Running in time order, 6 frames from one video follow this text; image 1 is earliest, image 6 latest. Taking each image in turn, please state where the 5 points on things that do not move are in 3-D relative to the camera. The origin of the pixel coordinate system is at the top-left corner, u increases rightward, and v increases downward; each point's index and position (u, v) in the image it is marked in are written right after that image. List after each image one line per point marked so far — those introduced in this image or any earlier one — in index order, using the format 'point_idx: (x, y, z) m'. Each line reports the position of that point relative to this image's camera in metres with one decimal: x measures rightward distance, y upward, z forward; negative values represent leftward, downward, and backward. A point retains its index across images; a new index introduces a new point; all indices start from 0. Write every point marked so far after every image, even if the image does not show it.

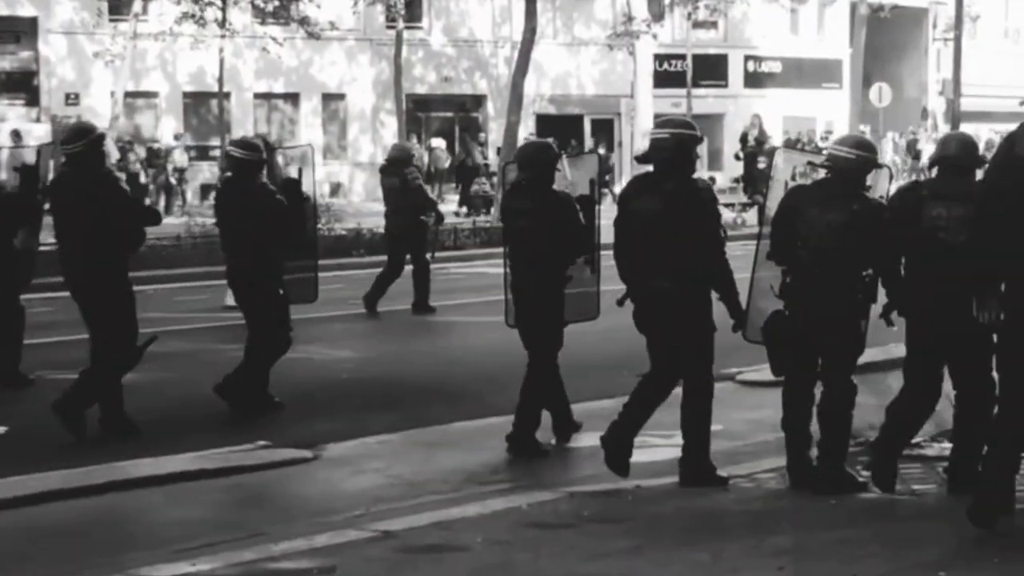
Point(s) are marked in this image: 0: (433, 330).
0: (-0.8, -0.4, +16.8) m
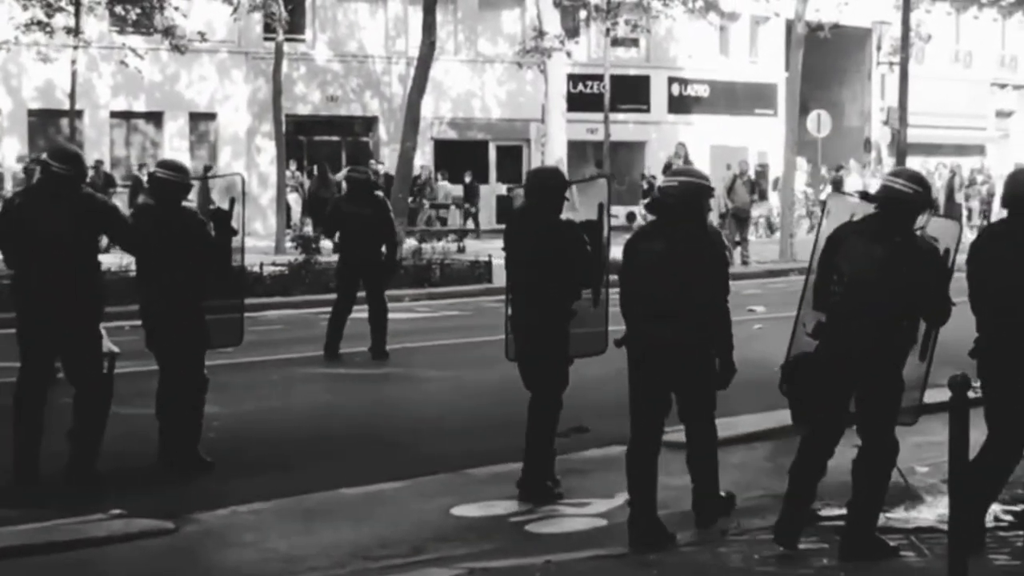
0: (-1.7, -0.8, +14.3) m
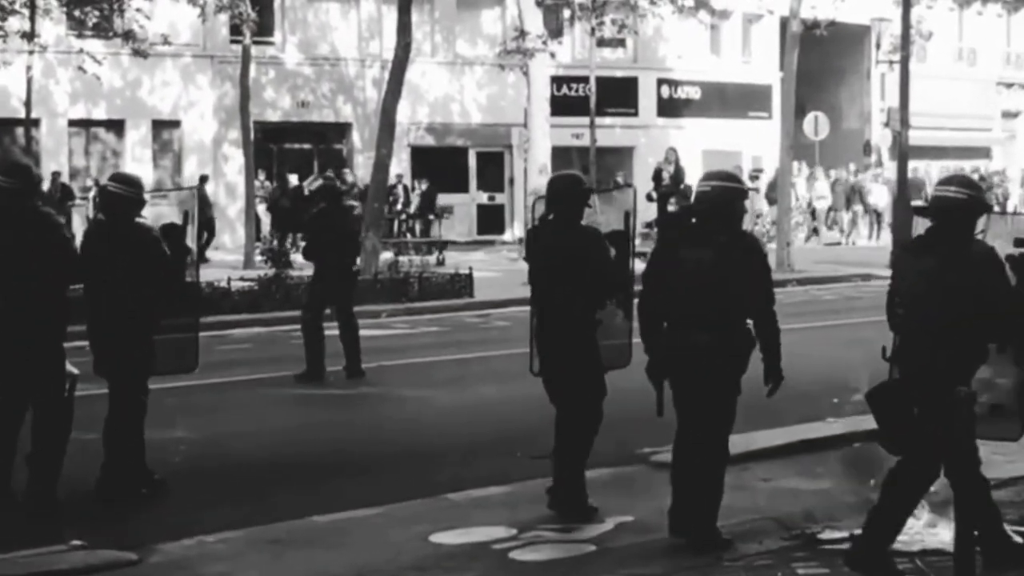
0: (-1.8, -0.9, +13.3) m
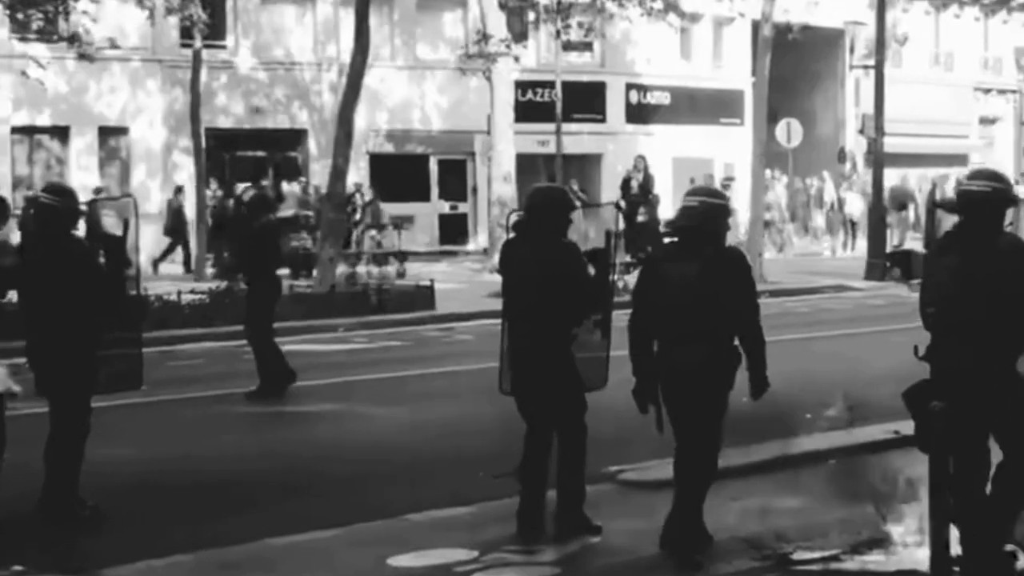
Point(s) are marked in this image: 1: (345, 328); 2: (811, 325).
0: (-2.1, -1.0, +12.6) m
1: (-1.8, -0.4, +17.5) m
2: (+3.3, -0.4, +18.0) m
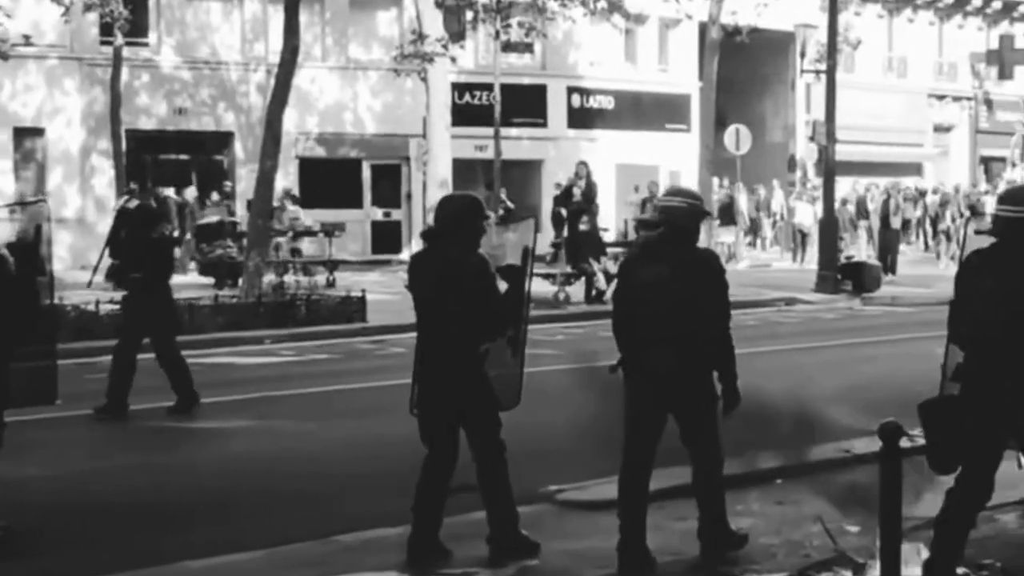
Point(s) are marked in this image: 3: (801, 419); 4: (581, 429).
0: (-2.6, -1.1, +11.8) m
1: (-2.4, -0.5, +16.8) m
2: (+2.6, -0.5, +17.4) m
3: (+2.1, -1.0, +12.3) m
4: (+0.5, -1.1, +12.5) m
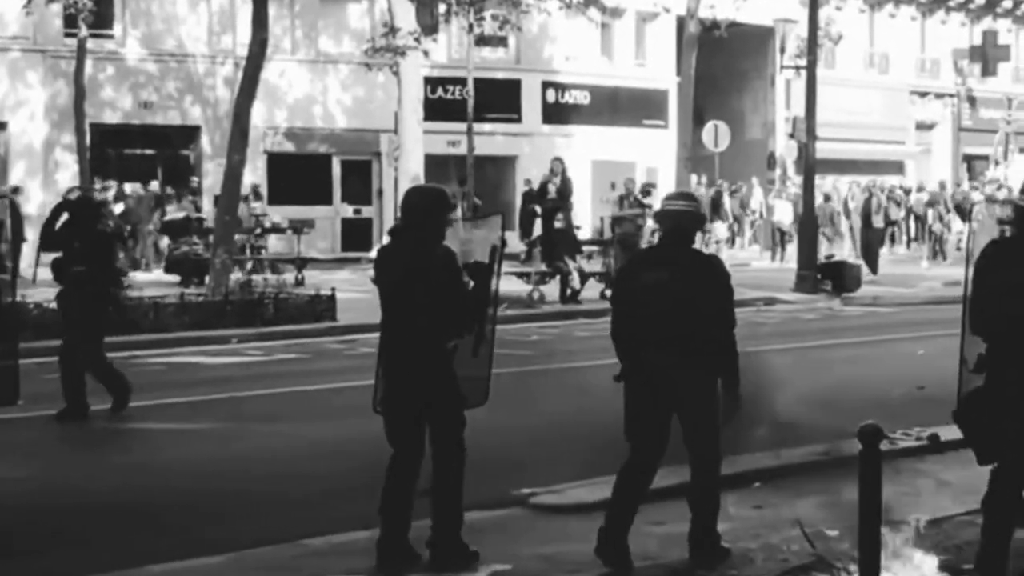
0: (-2.8, -1.1, +11.4) m
1: (-2.7, -0.5, +16.4) m
2: (+2.3, -0.5, +17.1) m
3: (+1.9, -1.0, +11.9) m
4: (+0.3, -1.1, +12.1) m
